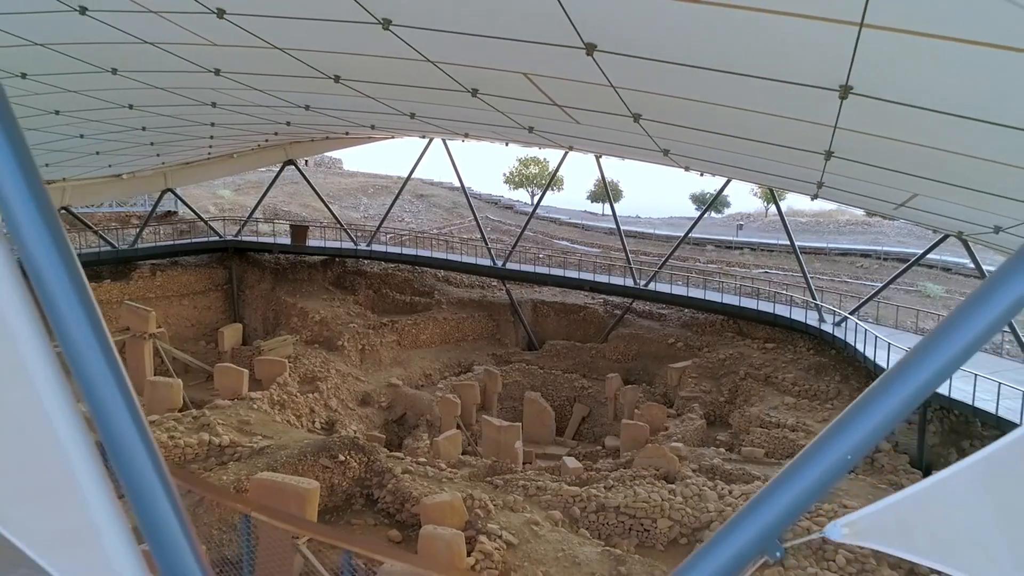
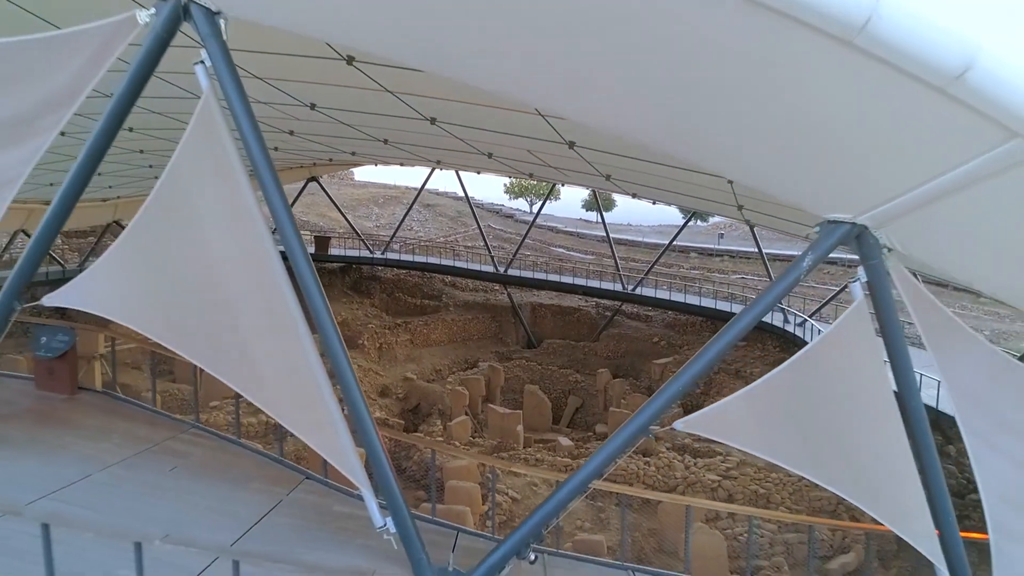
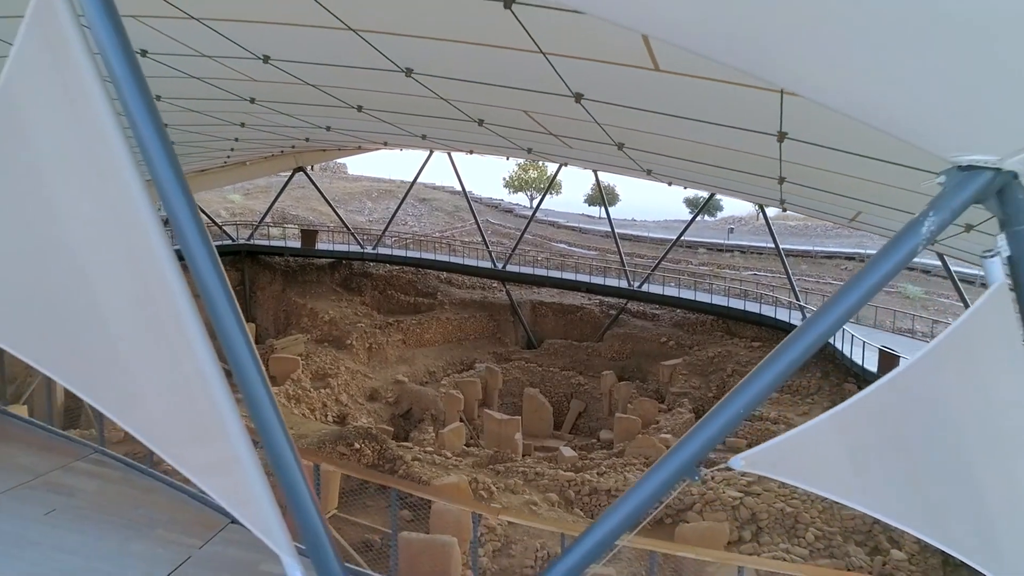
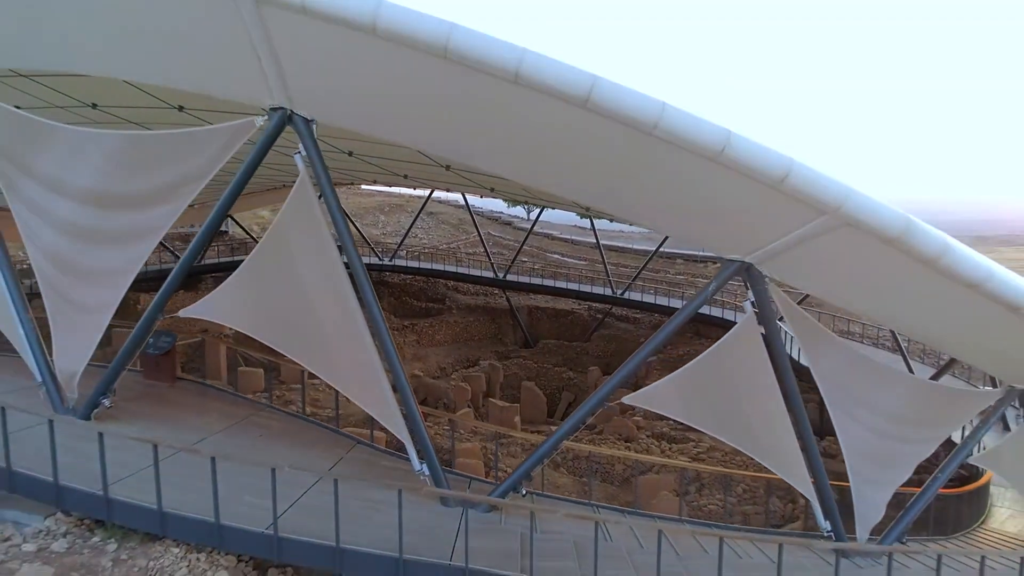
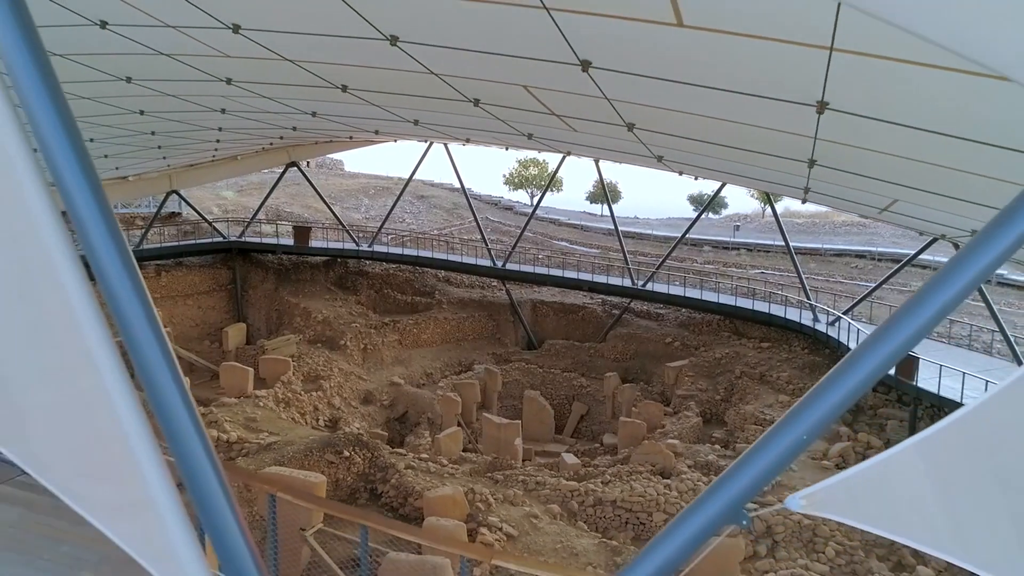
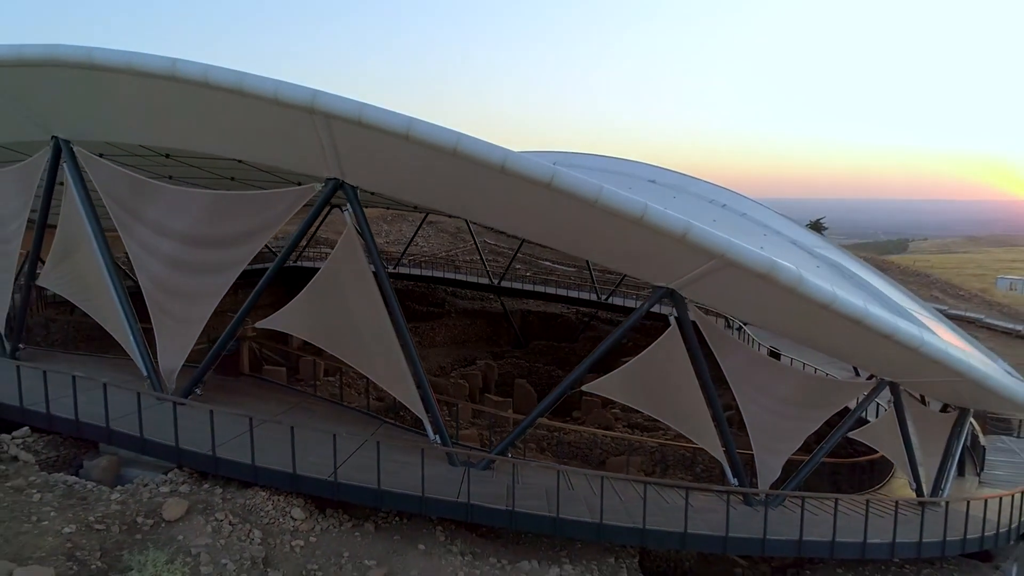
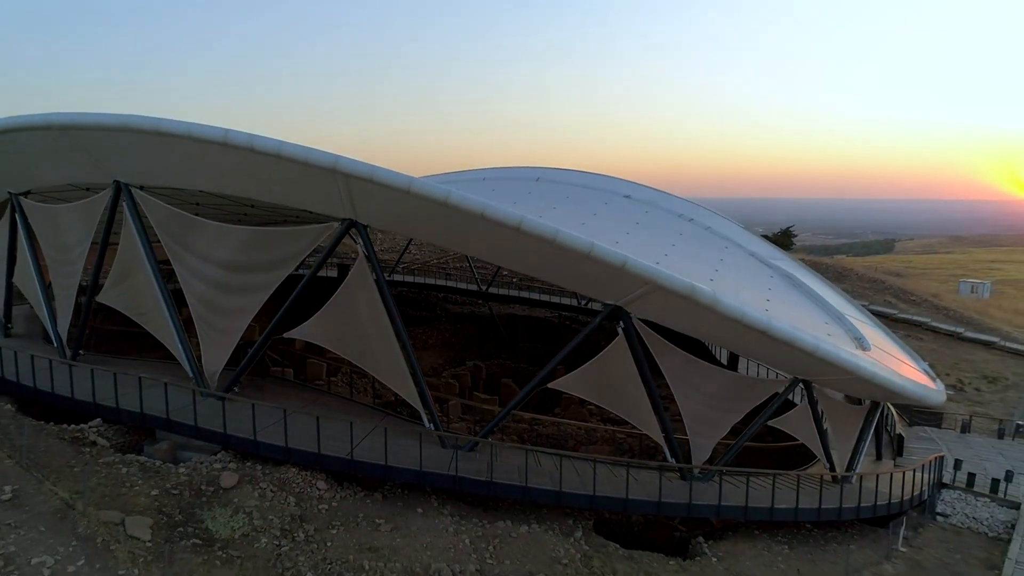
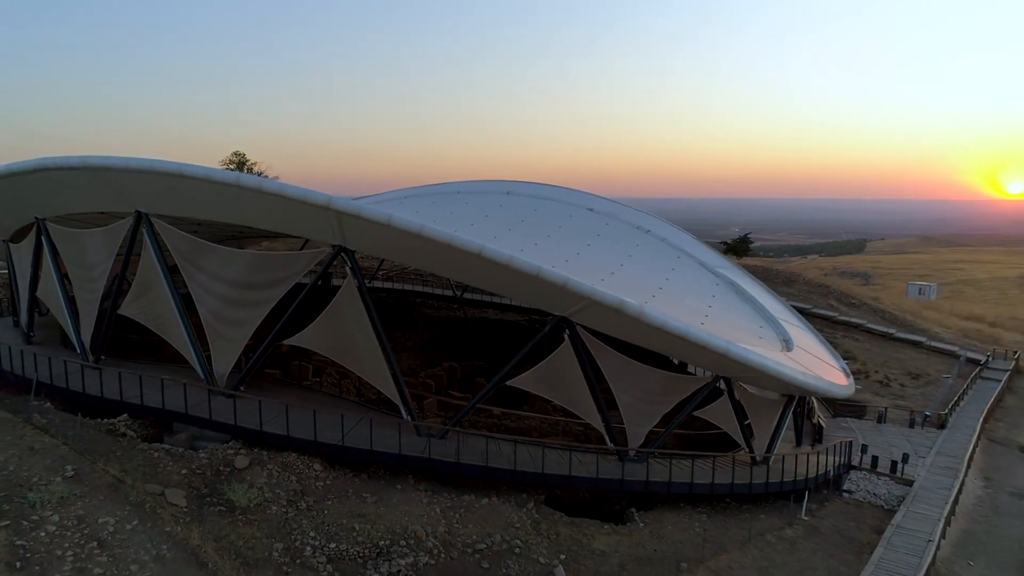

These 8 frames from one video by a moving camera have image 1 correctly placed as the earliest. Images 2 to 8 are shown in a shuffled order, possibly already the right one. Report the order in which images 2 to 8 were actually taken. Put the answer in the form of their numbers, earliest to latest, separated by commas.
5, 3, 2, 4, 6, 7, 8
